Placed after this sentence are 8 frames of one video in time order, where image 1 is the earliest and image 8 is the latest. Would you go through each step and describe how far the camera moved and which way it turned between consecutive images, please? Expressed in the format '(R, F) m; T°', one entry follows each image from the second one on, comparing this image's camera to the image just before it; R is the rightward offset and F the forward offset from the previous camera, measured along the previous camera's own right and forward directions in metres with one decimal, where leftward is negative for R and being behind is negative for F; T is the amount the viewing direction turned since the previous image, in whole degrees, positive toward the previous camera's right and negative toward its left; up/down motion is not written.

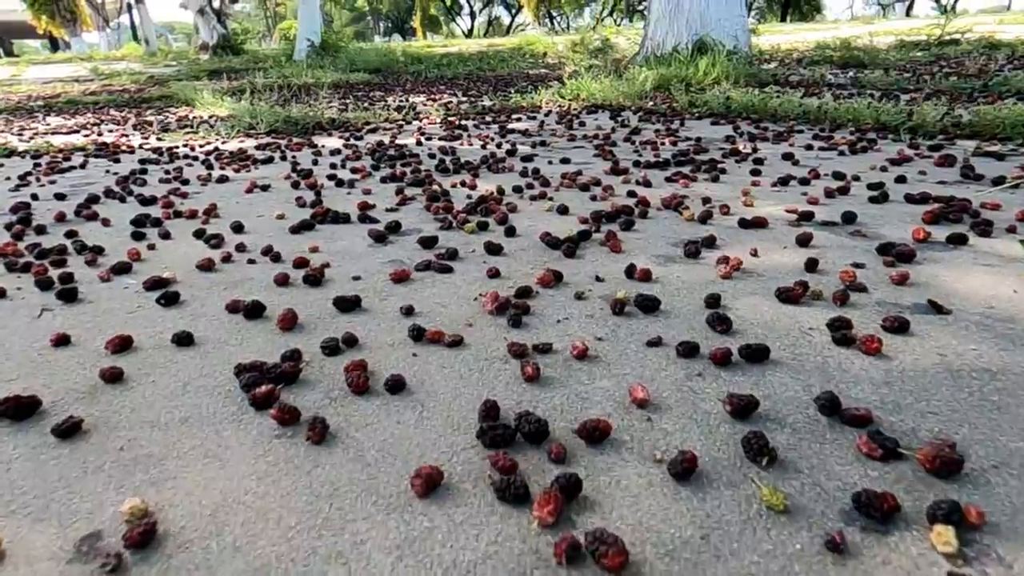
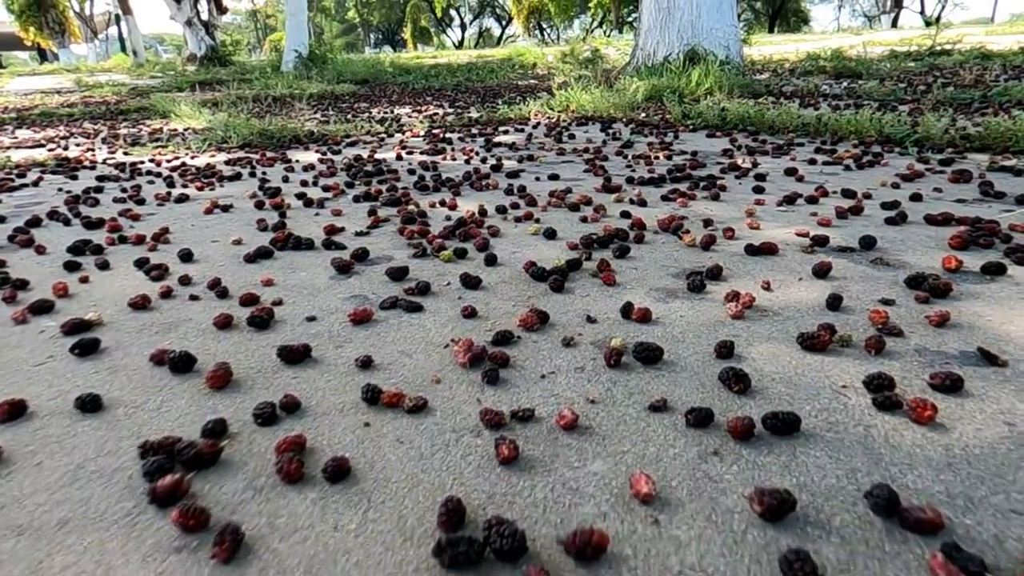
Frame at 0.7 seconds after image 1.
(0.0, +0.3) m; +1°
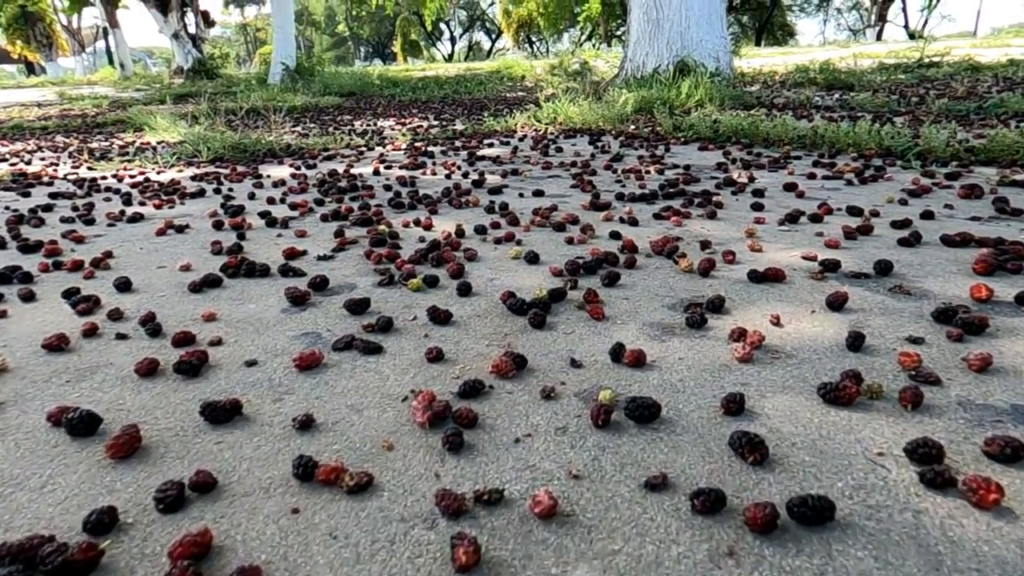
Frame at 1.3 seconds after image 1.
(+0.1, +0.3) m; +1°
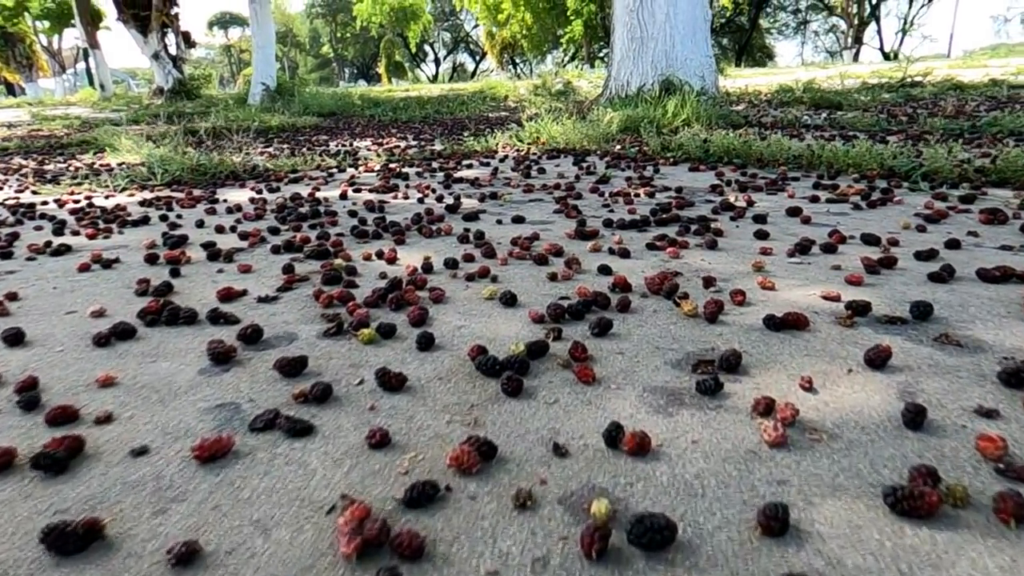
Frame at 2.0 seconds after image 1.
(0.0, +0.4) m; +1°
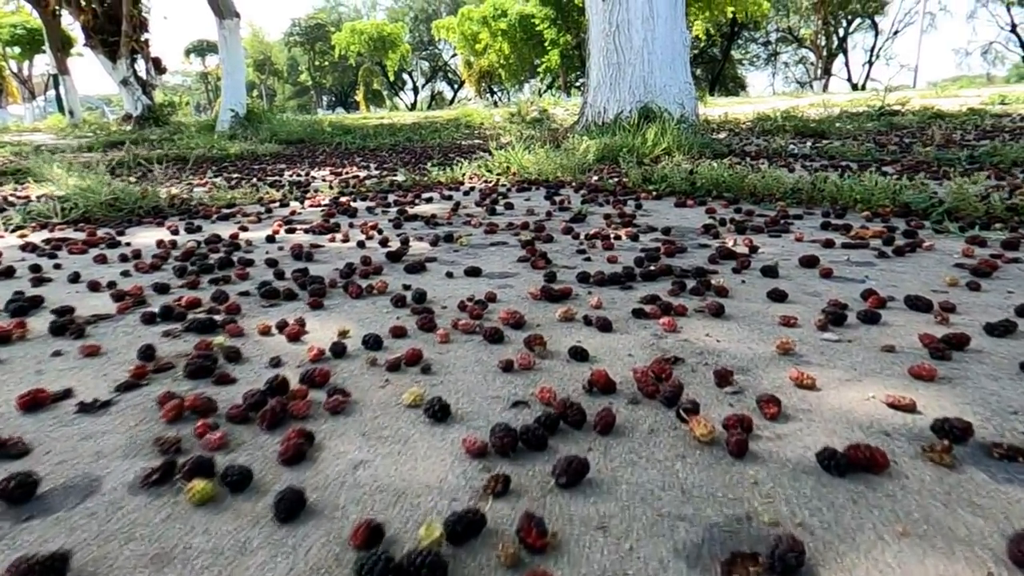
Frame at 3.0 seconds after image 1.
(+0.1, +0.8) m; +2°
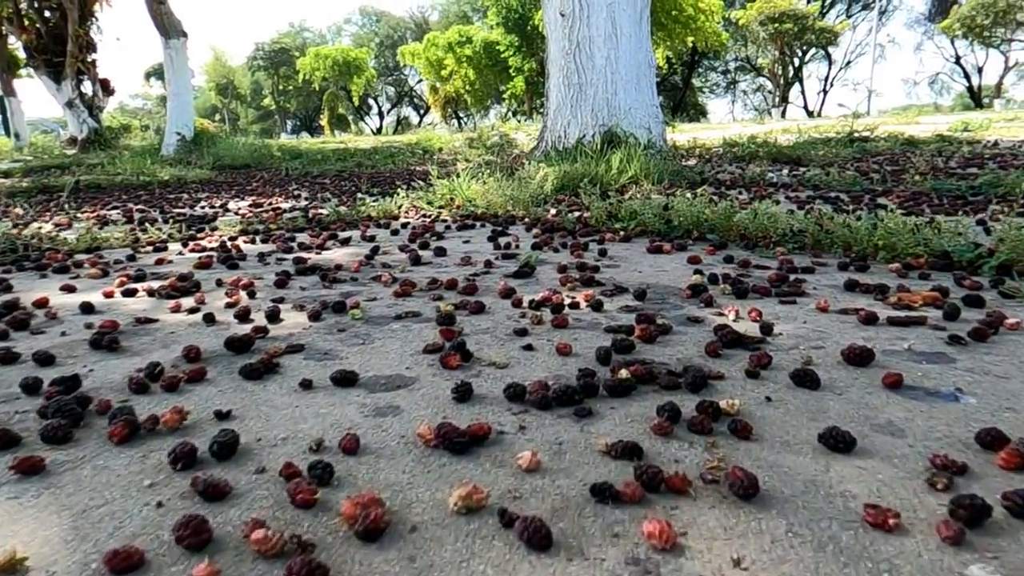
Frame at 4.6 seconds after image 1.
(+0.2, +1.1) m; +3°
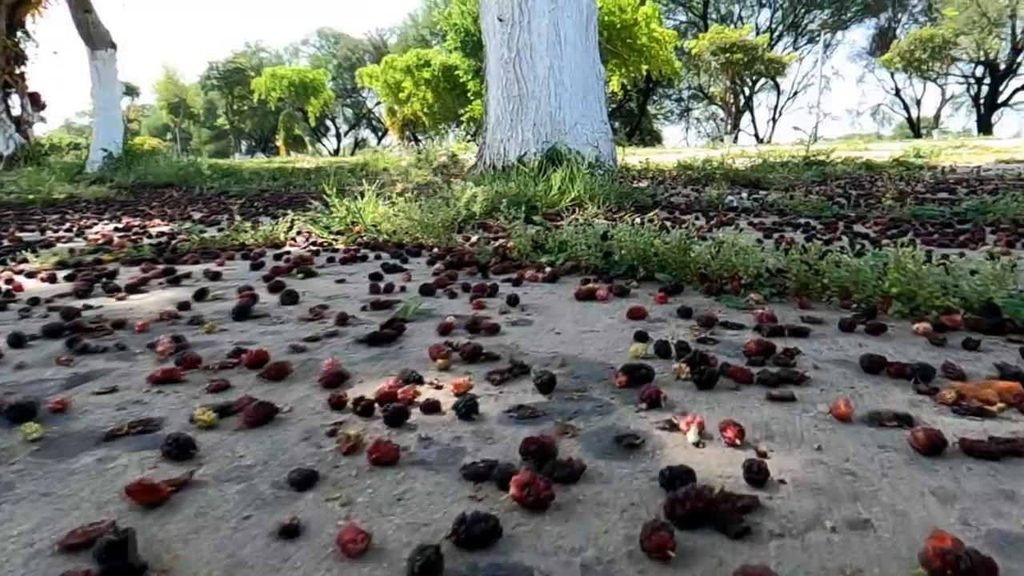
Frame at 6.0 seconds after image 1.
(+0.4, +1.2) m; +3°
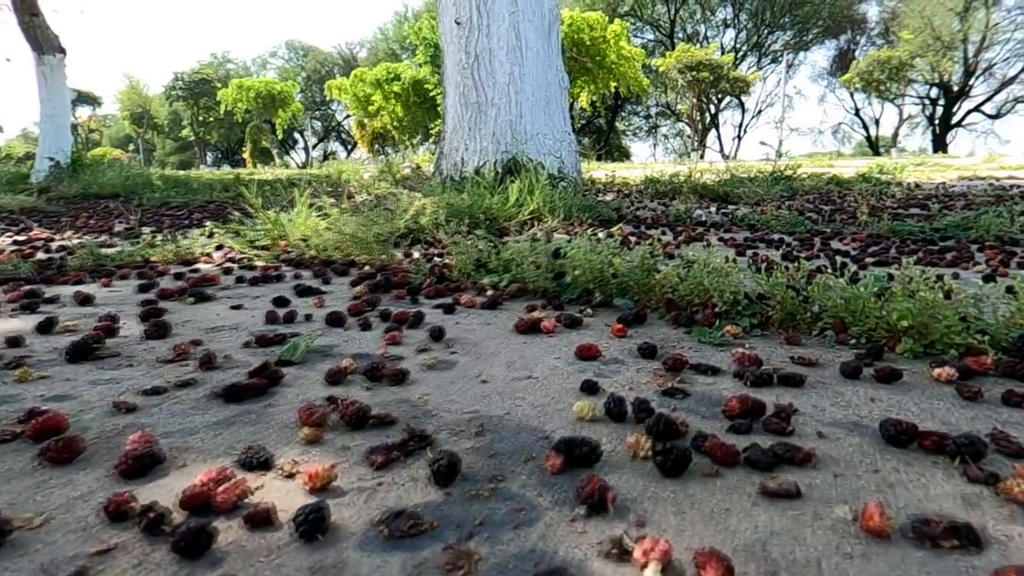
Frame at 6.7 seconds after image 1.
(+0.2, +0.6) m; +2°
